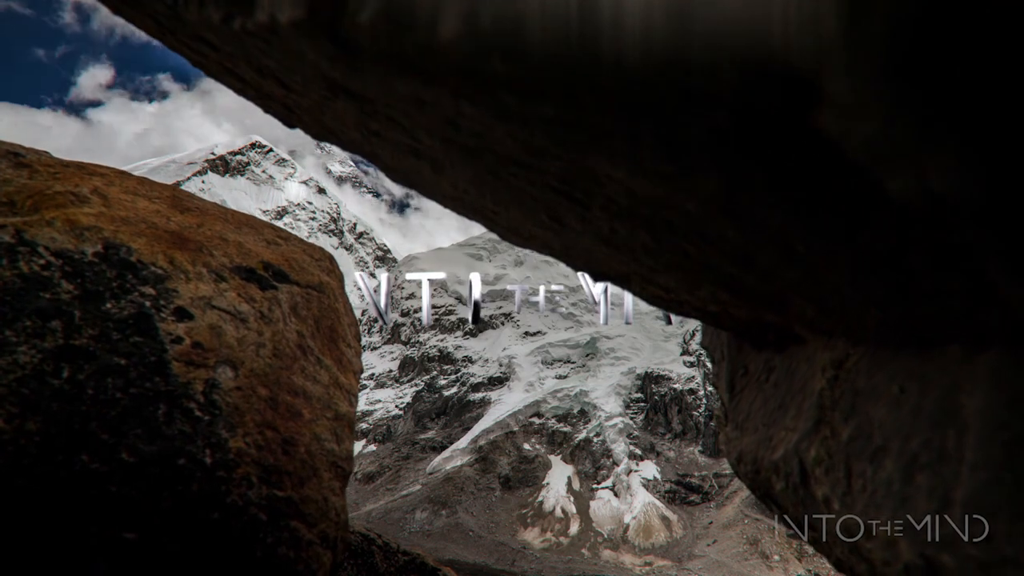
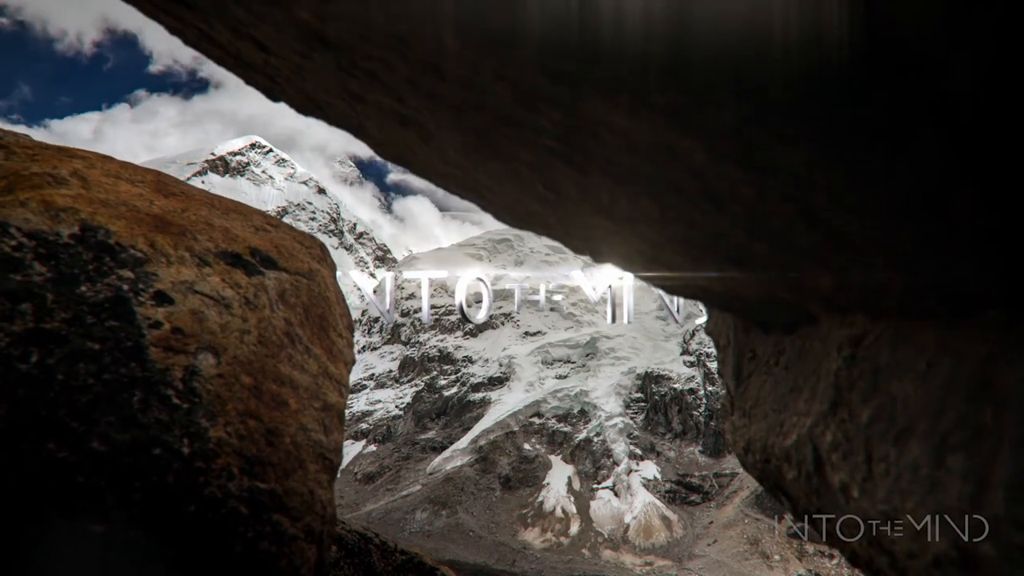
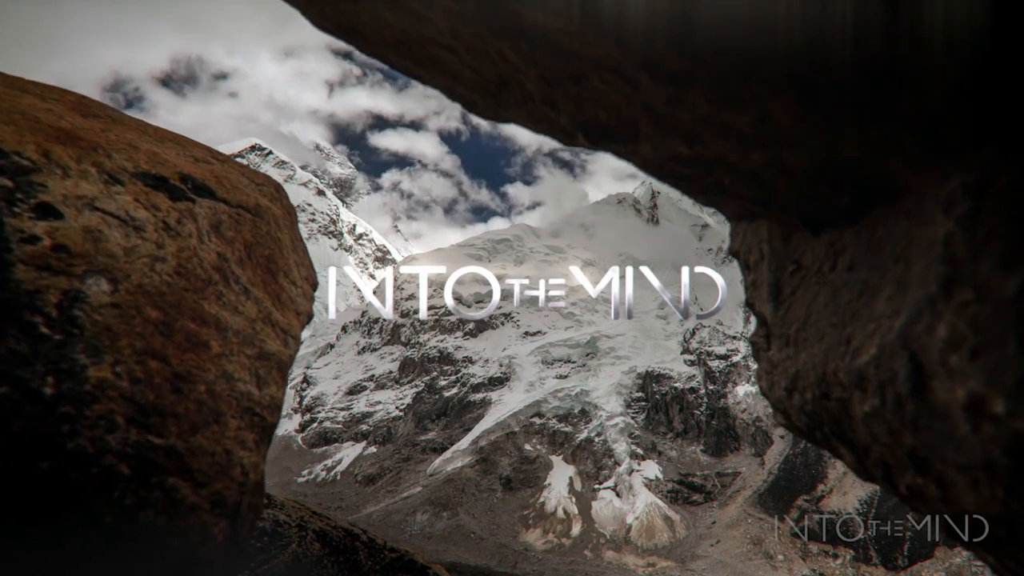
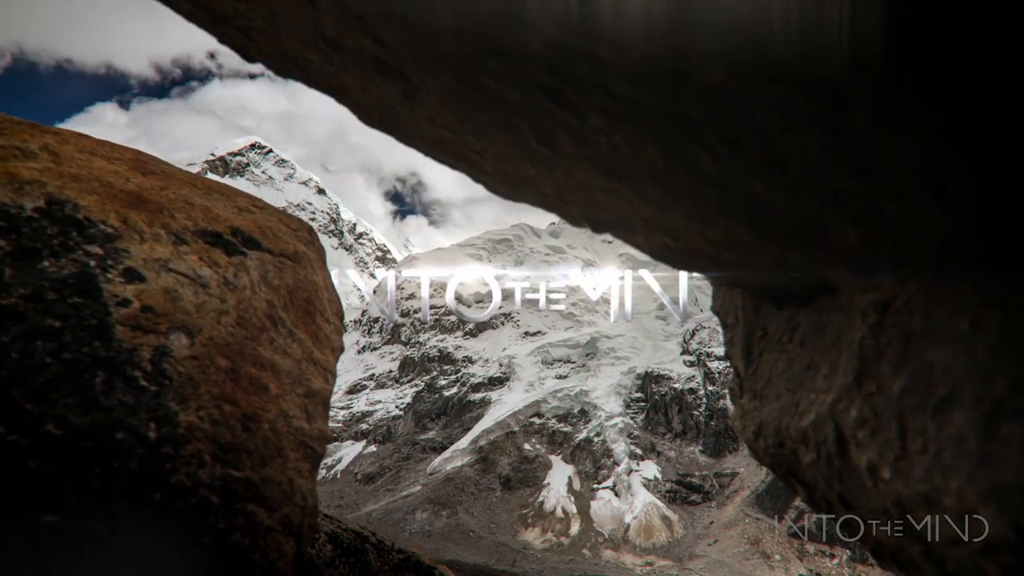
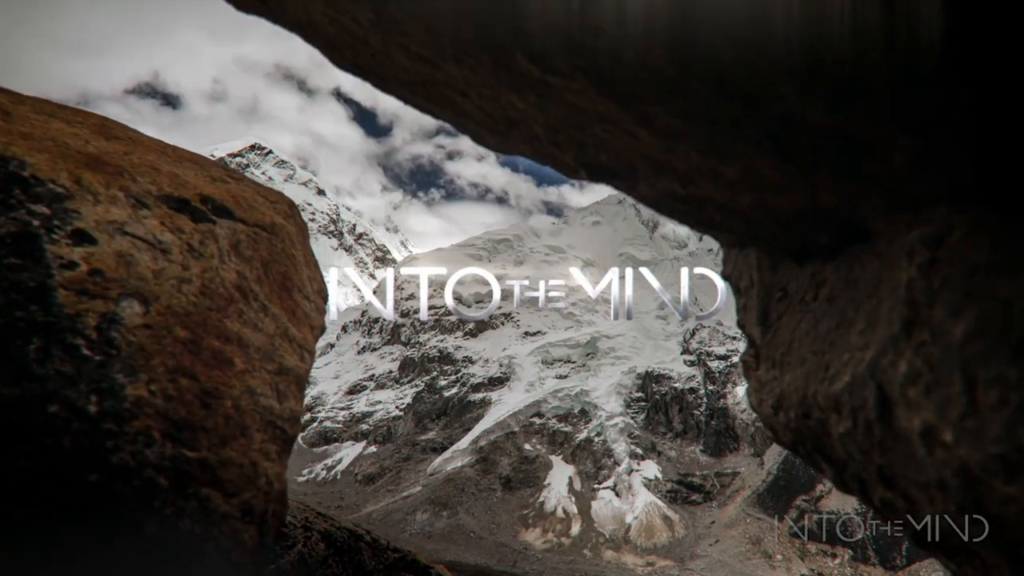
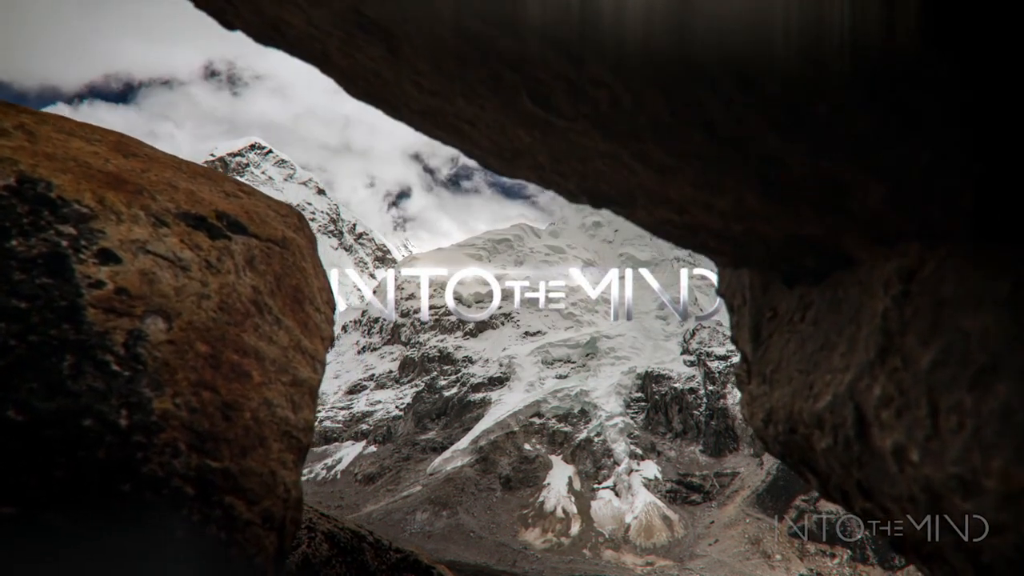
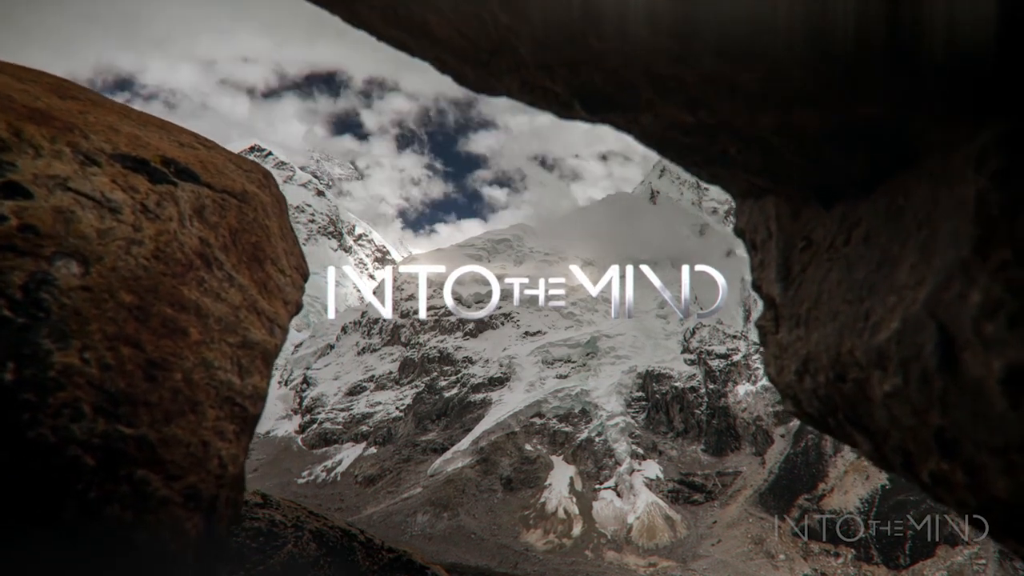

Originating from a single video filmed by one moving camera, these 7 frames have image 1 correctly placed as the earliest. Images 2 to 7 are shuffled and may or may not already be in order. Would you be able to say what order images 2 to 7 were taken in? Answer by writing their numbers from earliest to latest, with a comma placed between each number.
2, 4, 6, 5, 3, 7
